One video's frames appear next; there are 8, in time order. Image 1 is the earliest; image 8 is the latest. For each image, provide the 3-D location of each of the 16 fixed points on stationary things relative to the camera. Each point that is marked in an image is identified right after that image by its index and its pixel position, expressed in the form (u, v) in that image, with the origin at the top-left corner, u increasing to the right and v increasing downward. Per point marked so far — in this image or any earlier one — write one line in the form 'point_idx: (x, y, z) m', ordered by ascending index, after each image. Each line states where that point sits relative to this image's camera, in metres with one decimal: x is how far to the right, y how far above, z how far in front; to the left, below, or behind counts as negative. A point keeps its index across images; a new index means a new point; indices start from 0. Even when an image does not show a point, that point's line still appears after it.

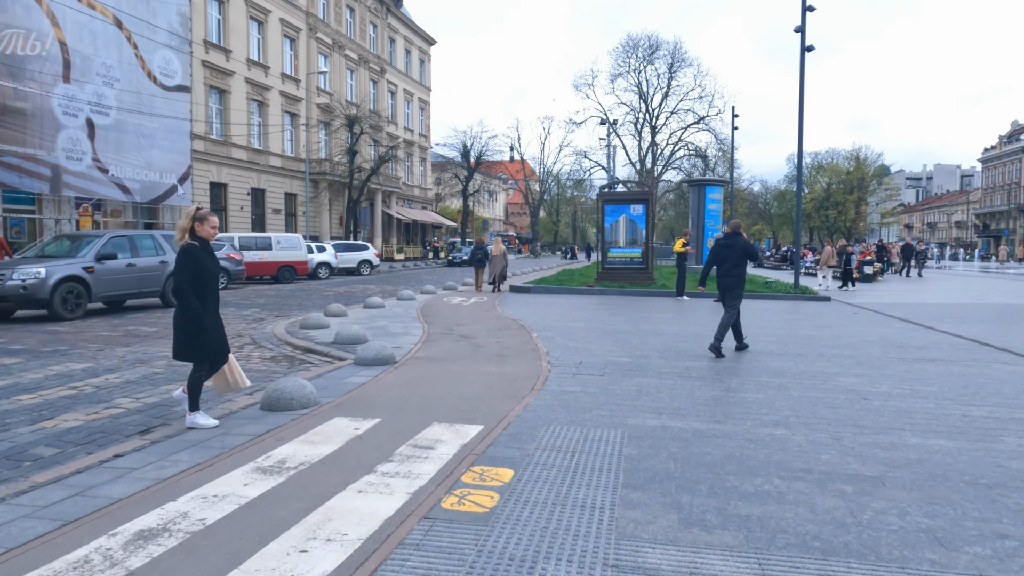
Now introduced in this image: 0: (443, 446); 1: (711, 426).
0: (-0.5, -1.2, +5.1) m
1: (+1.7, -1.2, +5.7) m
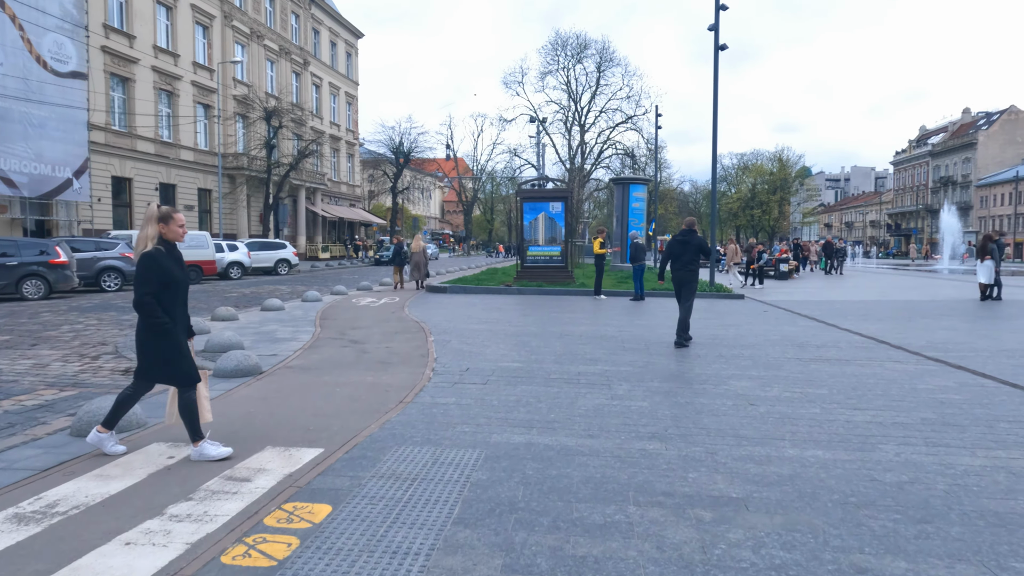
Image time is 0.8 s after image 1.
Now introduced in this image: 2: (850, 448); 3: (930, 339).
0: (-1.7, -1.2, +4.4) m
1: (+0.5, -1.2, +5.2) m
2: (+2.7, -1.3, +5.2) m
3: (+7.1, -0.9, +11.3) m
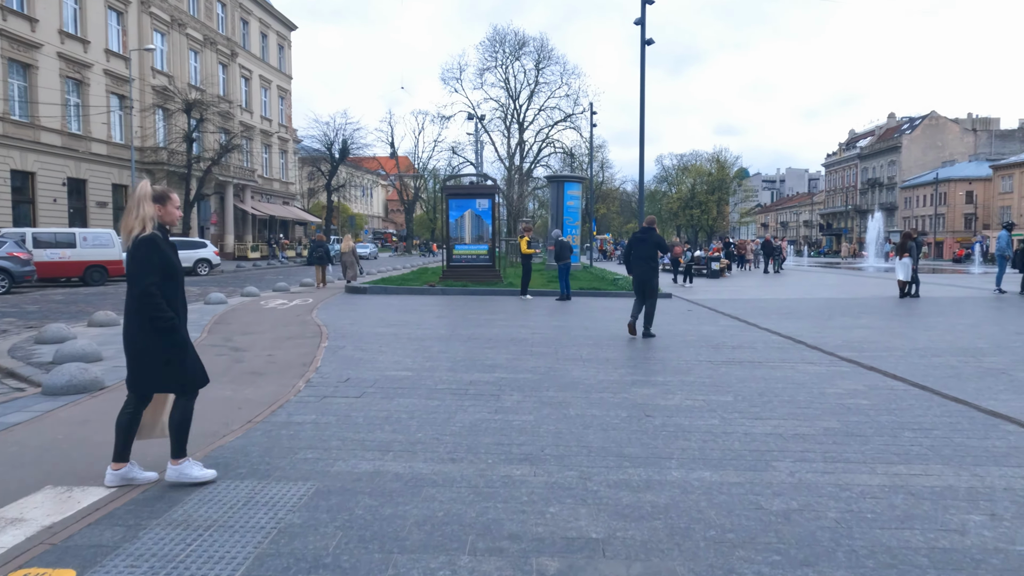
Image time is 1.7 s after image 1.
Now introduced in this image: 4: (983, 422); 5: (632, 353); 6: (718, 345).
0: (-2.6, -1.3, +3.5) m
1: (-0.5, -1.2, +4.5) m
2: (+1.6, -1.3, +4.6) m
3: (+5.6, -0.8, +11.1) m
4: (+4.2, -1.2, +5.8) m
5: (+1.7, -0.9, +9.6) m
6: (+3.2, -0.9, +10.3) m
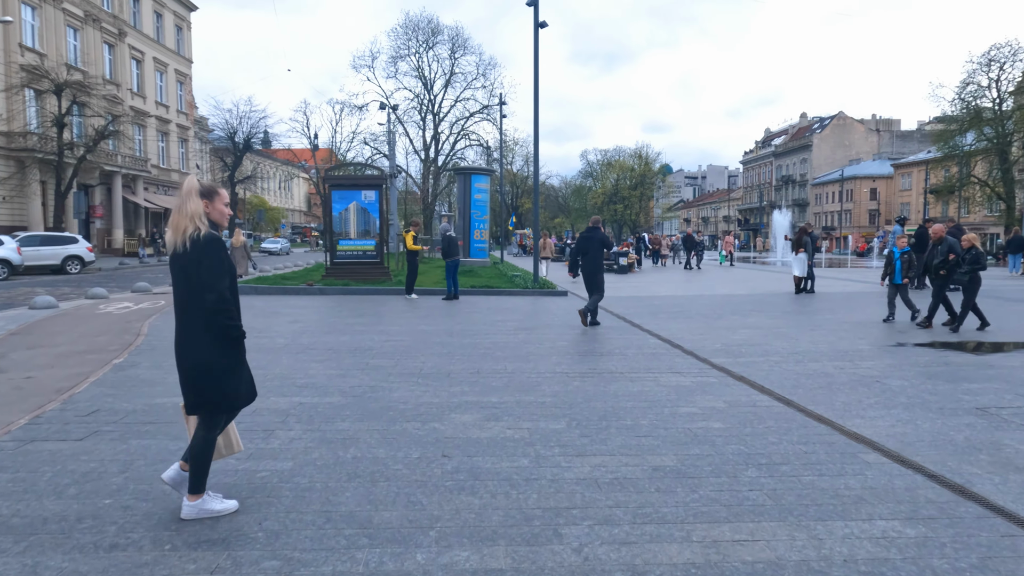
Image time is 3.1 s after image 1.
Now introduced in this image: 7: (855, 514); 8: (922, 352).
0: (-4.1, -1.4, +1.9) m
1: (-2.0, -1.3, +3.1) m
2: (0.0, -1.3, +3.5) m
3: (+3.3, -0.8, +10.3) m
4: (+2.4, -1.2, +4.9) m
5: (-0.3, -1.0, +8.4) m
6: (+1.0, -0.9, +9.3) m
7: (+2.0, -1.3, +3.9) m
8: (+5.7, -0.9, +9.1) m
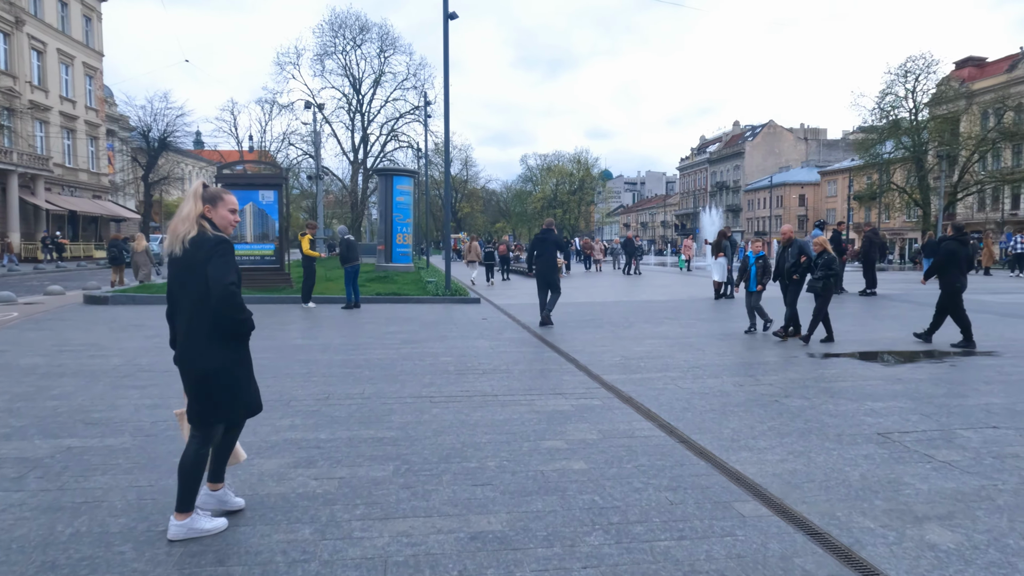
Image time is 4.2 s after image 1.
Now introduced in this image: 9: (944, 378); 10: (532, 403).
0: (-5.0, -1.5, +0.4) m
1: (-3.1, -1.4, +1.8) m
2: (-1.1, -1.4, +2.4) m
3: (+1.7, -0.9, +9.4) m
4: (+1.2, -1.3, +4.0) m
5: (-1.9, -1.1, +7.3) m
6: (-0.5, -1.0, +8.2) m
7: (+0.9, -1.4, +2.9) m
8: (+4.1, -1.0, +8.5) m
9: (+4.9, -1.0, +7.5) m
10: (+0.2, -1.1, +6.5) m
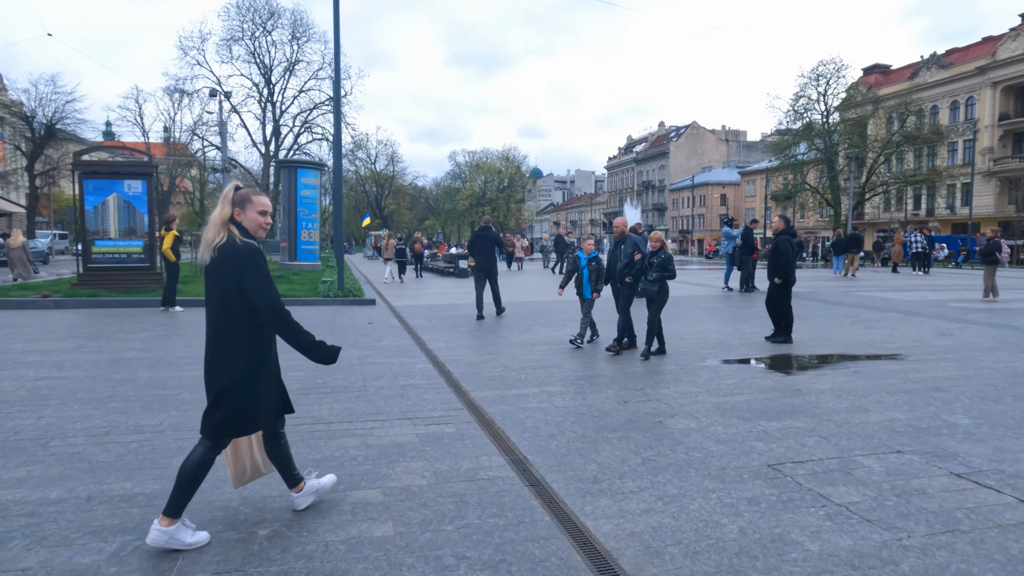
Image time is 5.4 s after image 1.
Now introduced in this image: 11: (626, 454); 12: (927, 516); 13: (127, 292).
0: (-5.7, -1.5, -1.2) m
1: (-4.0, -1.5, +0.3) m
2: (-2.0, -1.4, +1.1) m
3: (0.0, -1.0, +8.4) m
4: (+0.1, -1.3, +3.0) m
5: (-3.3, -1.1, +5.9) m
6: (-2.1, -1.0, +7.0) m
7: (-0.1, -1.4, +1.8) m
8: (+2.5, -1.0, +7.7) m
9: (+3.4, -1.0, +6.8) m
10: (-1.2, -1.2, +5.3) m
11: (+0.8, -1.2, +4.8) m
12: (+2.4, -1.3, +3.8) m
13: (-8.9, -0.1, +15.3) m
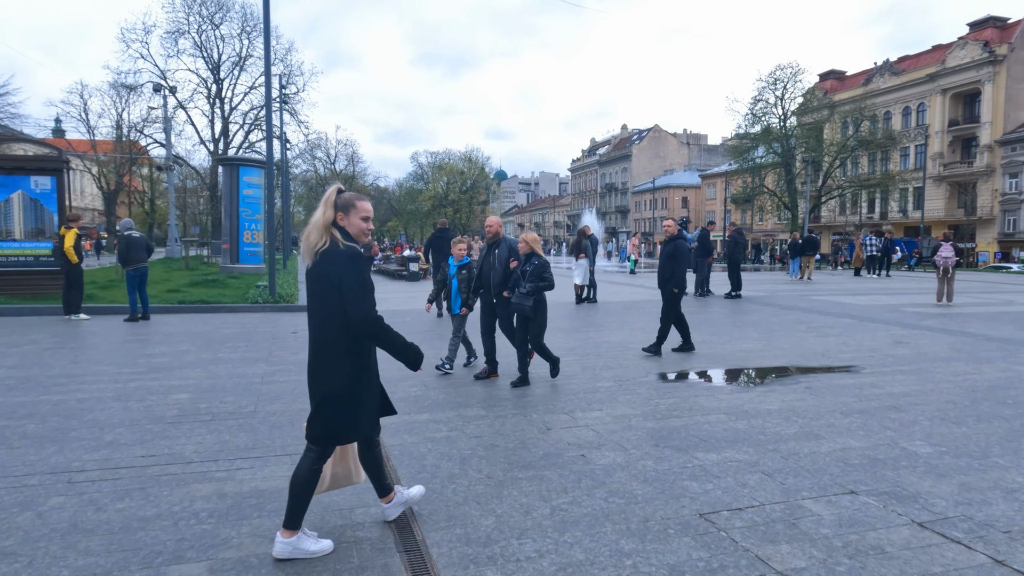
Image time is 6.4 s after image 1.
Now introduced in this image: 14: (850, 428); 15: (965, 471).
0: (-6.1, -1.6, -2.4) m
1: (-4.4, -1.5, -0.7) m
2: (-2.5, -1.5, +0.1) m
3: (-0.9, -1.0, +7.5) m
4: (-0.5, -1.4, +2.1) m
5: (-4.0, -1.2, +4.9) m
6: (-2.9, -1.1, +6.0) m
7: (-0.7, -1.5, +1.0) m
8: (+1.7, -1.1, +7.0) m
9: (+2.6, -1.1, +6.1) m
10: (-1.9, -1.3, +4.4) m
11: (+0.1, -1.3, +4.0) m
12: (+1.7, -1.4, +3.0) m
13: (-10.1, -0.2, +14.0) m
14: (+2.8, -1.2, +5.5) m
15: (+3.1, -1.3, +4.5) m
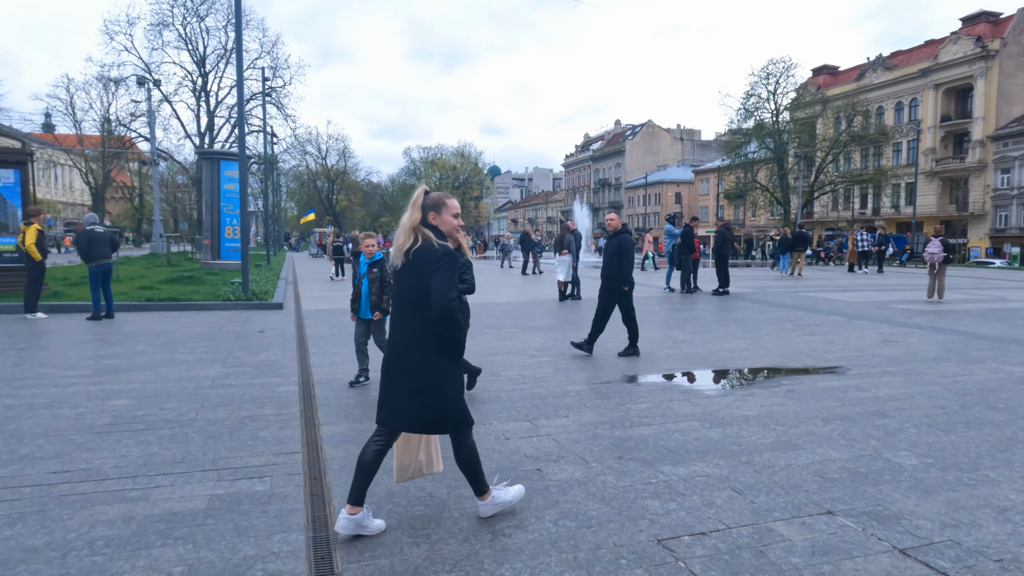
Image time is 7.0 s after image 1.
0: (-6.4, -1.7, -2.8) m
1: (-4.7, -1.6, -1.1) m
2: (-2.8, -1.5, -0.3) m
3: (-1.2, -1.0, +7.1) m
4: (-0.8, -1.4, +1.7) m
5: (-4.4, -1.2, +4.5) m
6: (-3.2, -1.1, +5.6) m
7: (-1.0, -1.5, +0.6) m
8: (+1.3, -1.1, +6.6) m
9: (+2.3, -1.1, +5.7) m
10: (-2.2, -1.3, +4.0) m
11: (-0.2, -1.3, +3.6) m
12: (+1.4, -1.4, +2.6) m
13: (-10.6, -0.2, +13.5) m
14: (+2.5, -1.2, +5.1) m
15: (+2.8, -1.2, +4.1) m
